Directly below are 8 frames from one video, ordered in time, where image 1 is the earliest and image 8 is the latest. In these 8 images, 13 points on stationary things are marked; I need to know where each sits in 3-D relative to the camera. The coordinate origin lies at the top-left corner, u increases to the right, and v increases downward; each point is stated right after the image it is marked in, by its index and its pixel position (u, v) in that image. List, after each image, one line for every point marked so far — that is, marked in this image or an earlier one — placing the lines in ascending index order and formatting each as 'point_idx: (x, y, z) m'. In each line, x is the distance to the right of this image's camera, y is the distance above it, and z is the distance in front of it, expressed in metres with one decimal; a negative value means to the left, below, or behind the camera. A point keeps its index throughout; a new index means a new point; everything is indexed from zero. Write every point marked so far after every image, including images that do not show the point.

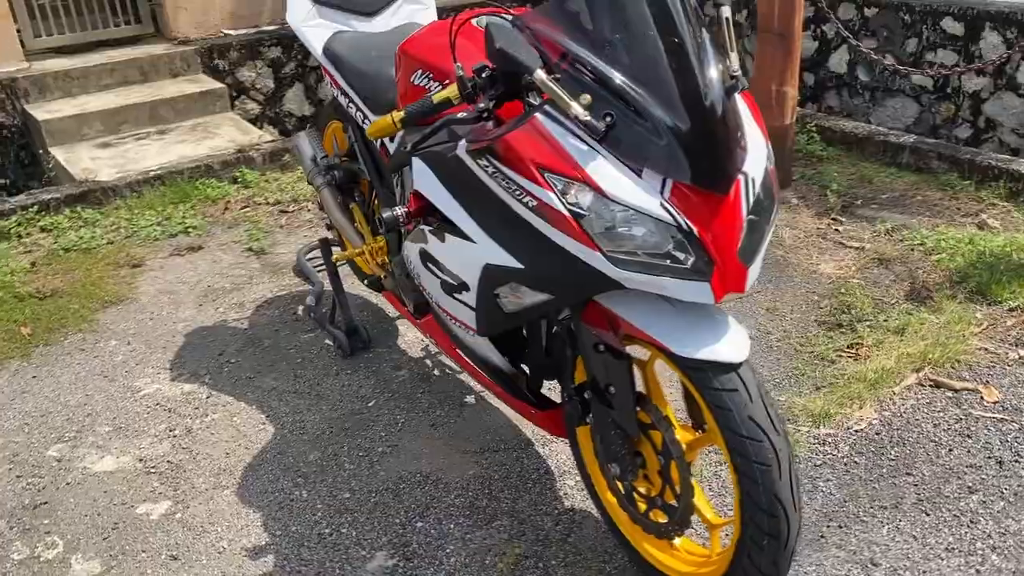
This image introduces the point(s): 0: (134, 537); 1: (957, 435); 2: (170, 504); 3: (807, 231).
0: (-1.1, -0.7, +2.6) m
1: (+1.3, -0.4, +2.7) m
2: (-1.0, -0.6, +2.7) m
3: (+1.4, +0.3, +4.3) m
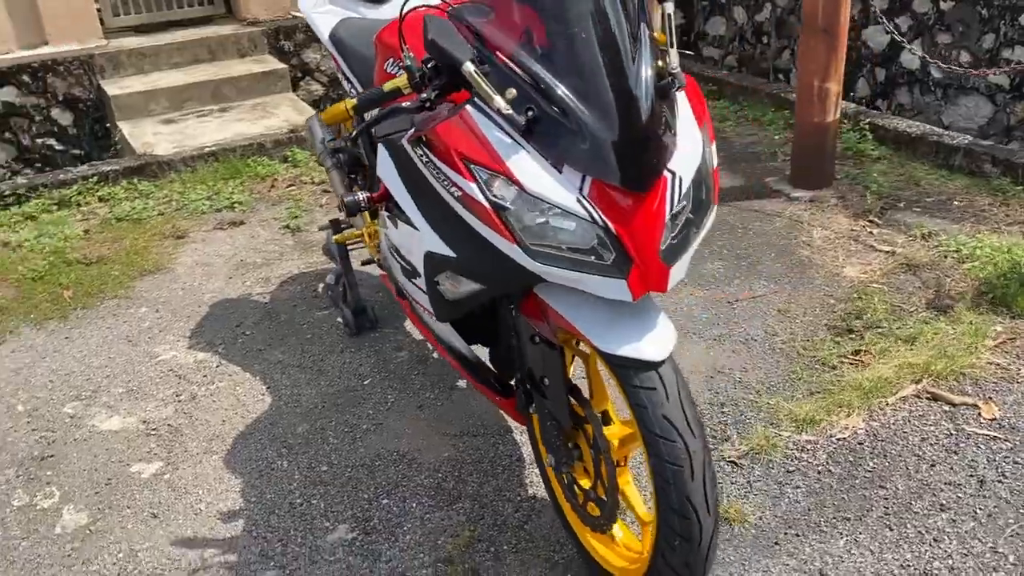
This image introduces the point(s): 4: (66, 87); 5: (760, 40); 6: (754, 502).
0: (-1.2, -0.6, +2.7) m
1: (+1.3, -0.5, +2.6) m
2: (-1.1, -0.6, +2.9) m
3: (+1.5, +0.3, +4.2) m
4: (-3.0, +1.4, +6.1) m
5: (+1.8, +1.8, +6.6) m
6: (+0.7, -0.6, +2.5) m
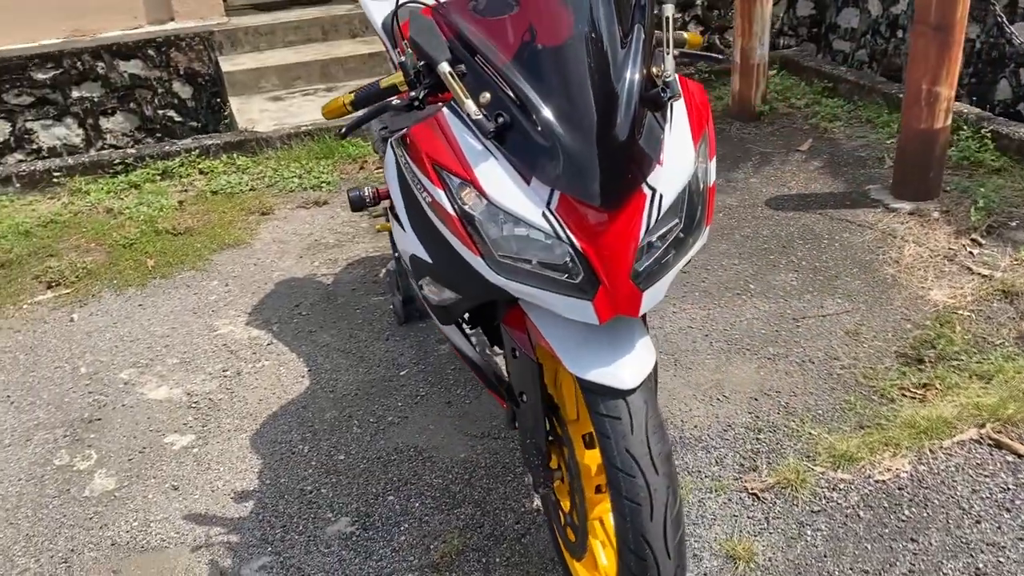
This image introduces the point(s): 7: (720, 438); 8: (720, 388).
0: (-1.1, -0.6, +2.8) m
1: (+1.3, -0.6, +2.4) m
2: (-1.0, -0.5, +2.9) m
3: (+1.8, +0.2, +3.8) m
4: (-2.3, +1.6, +6.3) m
5: (+2.6, +1.7, +6.2) m
6: (+0.7, -0.7, +2.3) m
7: (+0.6, -0.5, +2.7) m
8: (+0.7, -0.3, +3.0) m
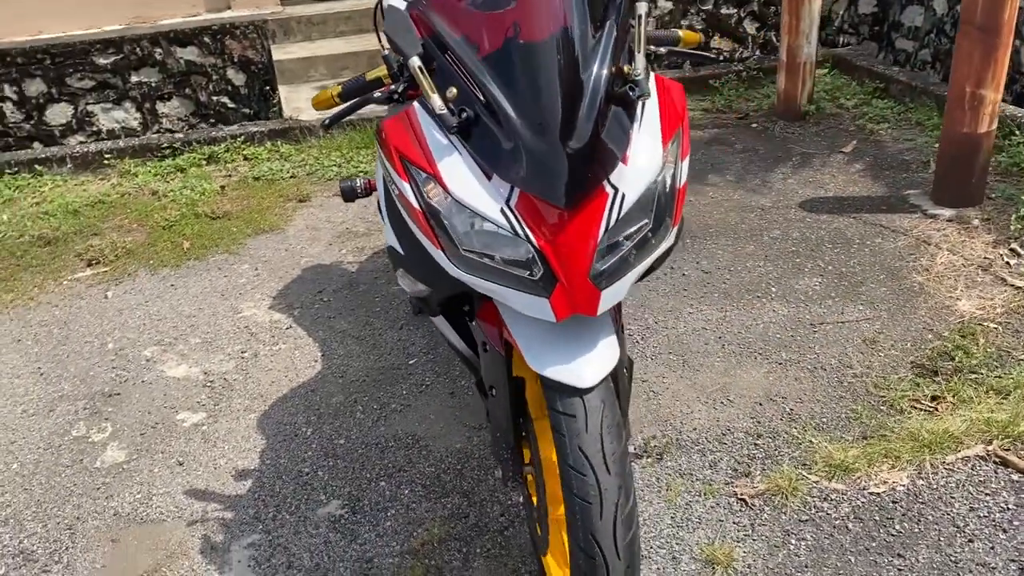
0: (-1.1, -0.5, +2.9) m
1: (+1.2, -0.6, +2.3) m
2: (-1.0, -0.4, +3.0) m
3: (+1.9, +0.1, +3.7) m
4: (-2.0, +1.7, +6.5) m
5: (+2.9, +1.7, +6.0) m
6: (+0.6, -0.7, +2.3) m
7: (+0.6, -0.5, +2.7) m
8: (+0.7, -0.3, +3.0) m
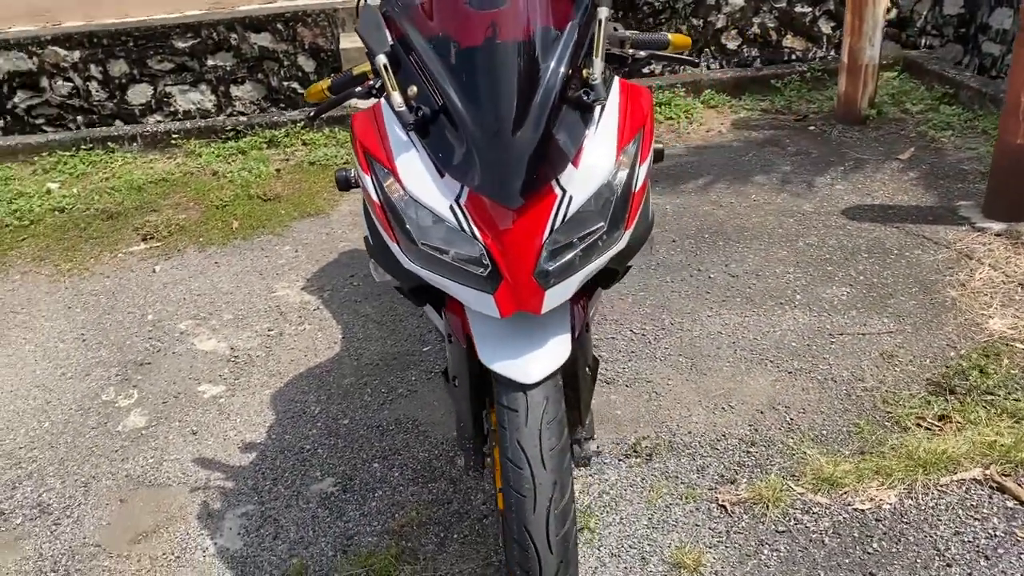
0: (-1.1, -0.4, +3.1) m
1: (+1.1, -0.7, +2.2) m
2: (-1.0, -0.4, +3.2) m
3: (+2.0, 0.0, +3.6) m
4: (-1.5, +1.9, +6.7) m
5: (+3.3, +1.6, +5.7) m
6: (+0.5, -0.7, +2.3) m
7: (+0.6, -0.5, +2.7) m
8: (+0.7, -0.4, +2.9) m
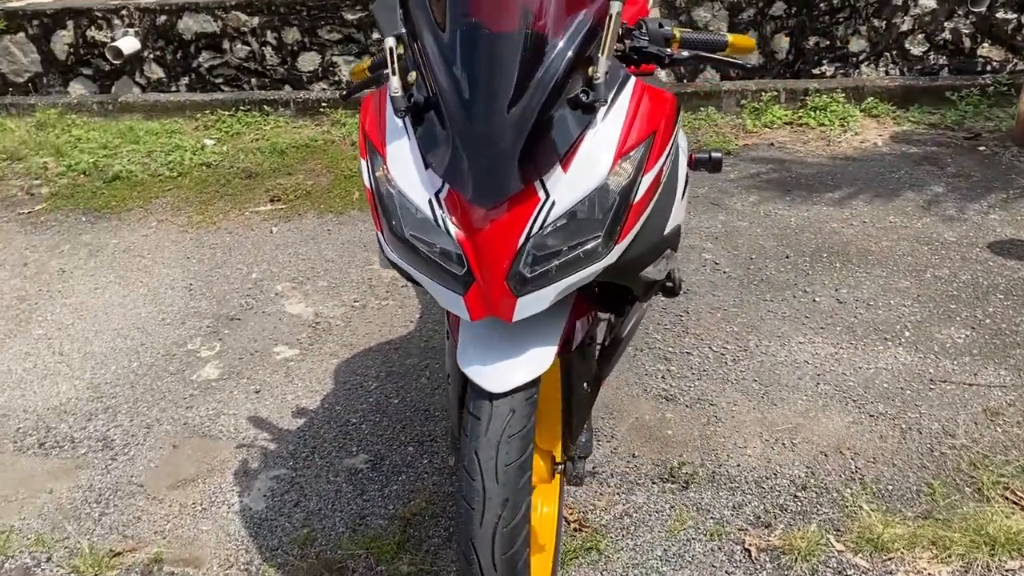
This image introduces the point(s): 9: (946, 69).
0: (-0.9, -0.3, +3.2) m
1: (+1.1, -0.8, +1.9) m
2: (-0.8, -0.2, +3.3) m
3: (+2.3, -0.2, +3.1) m
4: (-0.3, +2.0, +6.7) m
5: (+4.1, +1.2, +4.8) m
6: (+0.5, -0.7, +2.1) m
7: (+0.7, -0.5, +2.5) m
8: (+0.8, -0.4, +2.7) m
9: (+2.9, +1.5, +6.0) m
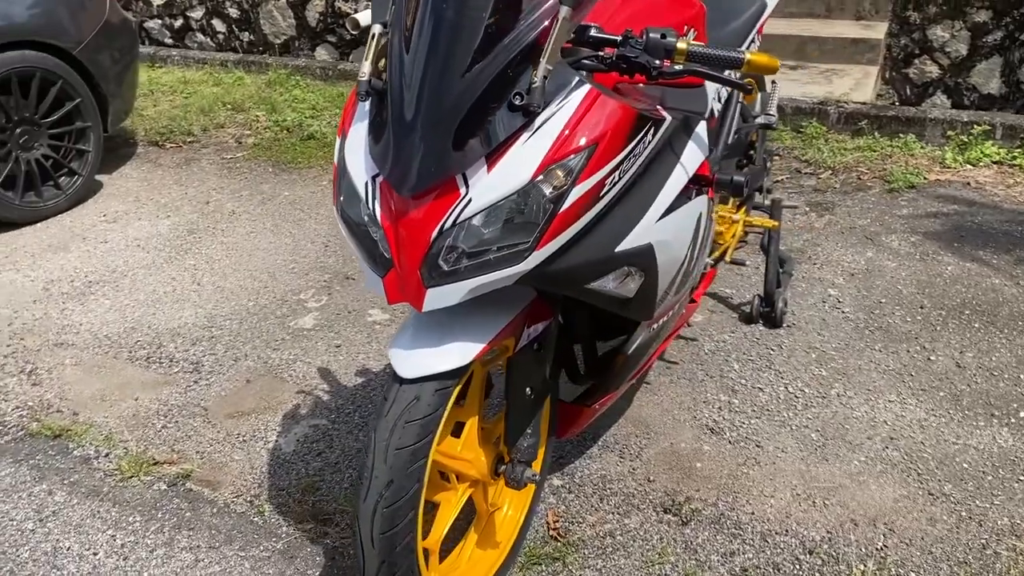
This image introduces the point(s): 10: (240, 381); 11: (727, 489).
0: (-0.6, -0.1, +3.4) m
1: (+0.8, -0.9, +1.7) m
2: (-0.5, -0.1, +3.5) m
3: (+2.4, -0.5, +2.4) m
4: (+1.3, +2.0, +6.6) m
5: (+4.8, +0.5, +3.6) m
6: (+0.3, -0.8, +2.0) m
7: (+0.6, -0.6, +2.3) m
8: (+0.9, -0.6, +2.5) m
9: (+4.0, +0.9, +5.0) m
10: (-0.9, -0.3, +3.1) m
11: (+0.6, -0.6, +2.5) m
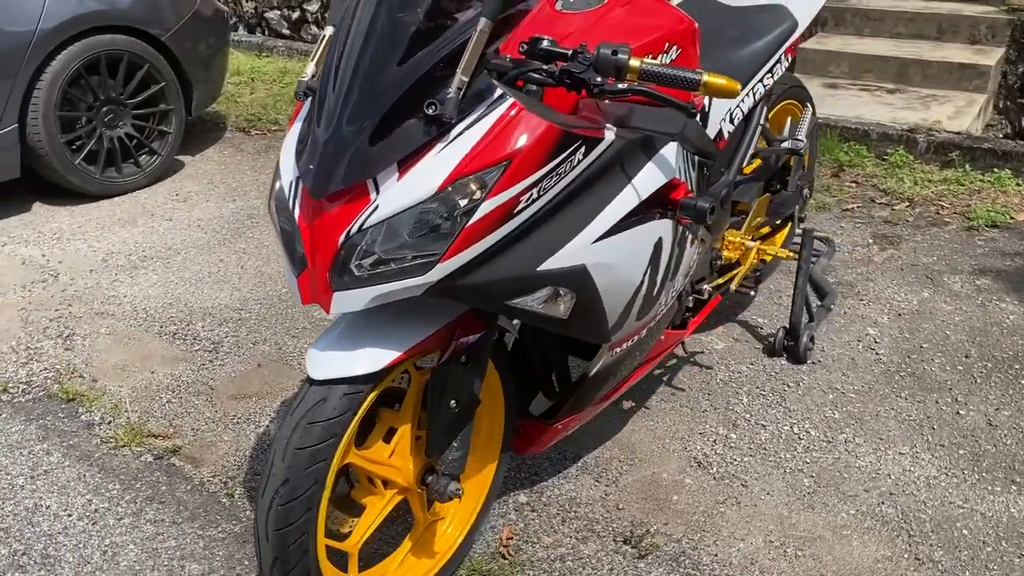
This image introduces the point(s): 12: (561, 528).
0: (-0.6, -0.1, +3.5) m
1: (+0.6, -1.0, +1.5) m
2: (-0.4, -0.1, +3.5) m
3: (+2.2, -0.8, +2.1) m
4: (+1.9, +1.8, +6.4) m
5: (+4.9, 0.0, +2.9) m
6: (+0.2, -0.8, +1.9) m
7: (+0.5, -0.7, +2.2) m
8: (+0.8, -0.7, +2.3) m
9: (+4.3, +0.5, +4.4) m
10: (-0.9, -0.3, +3.2) m
11: (+0.5, -0.6, +2.4) m
12: (+0.1, -0.6, +2.4) m
